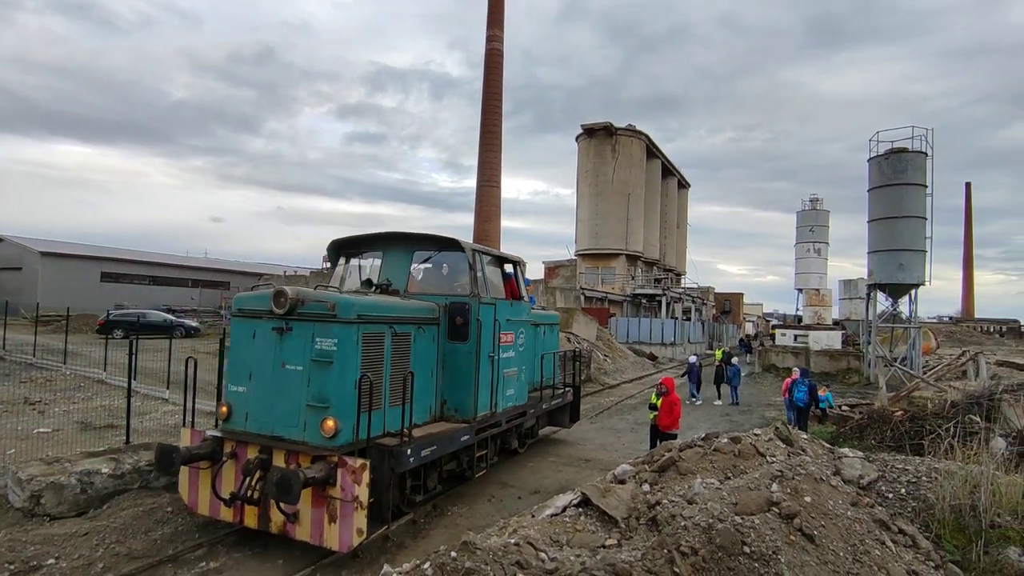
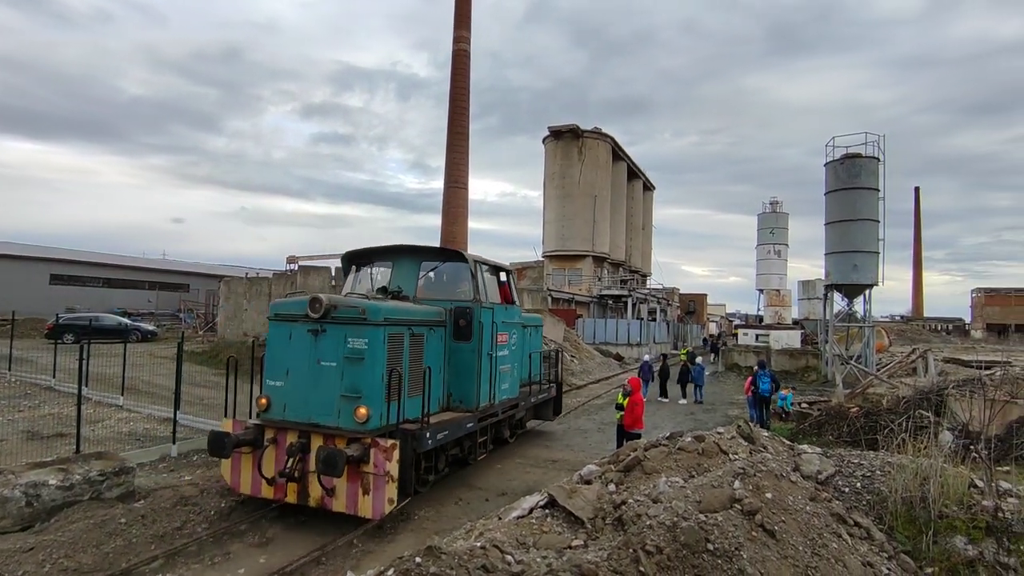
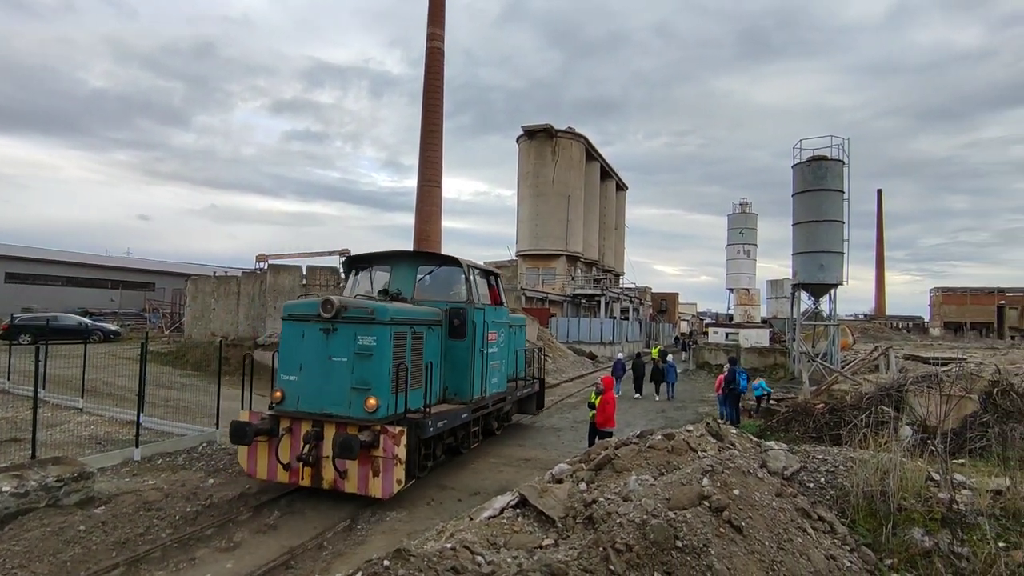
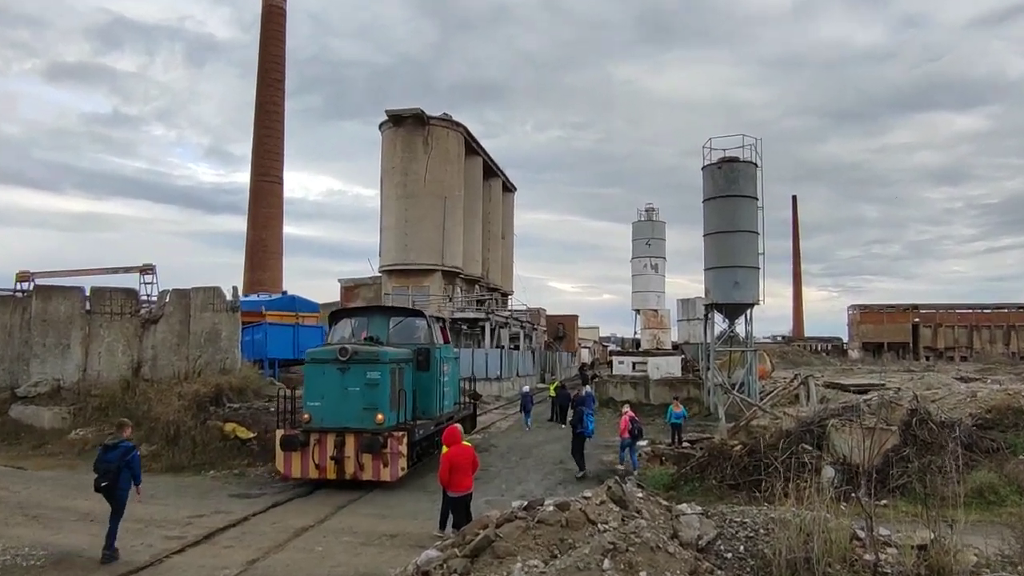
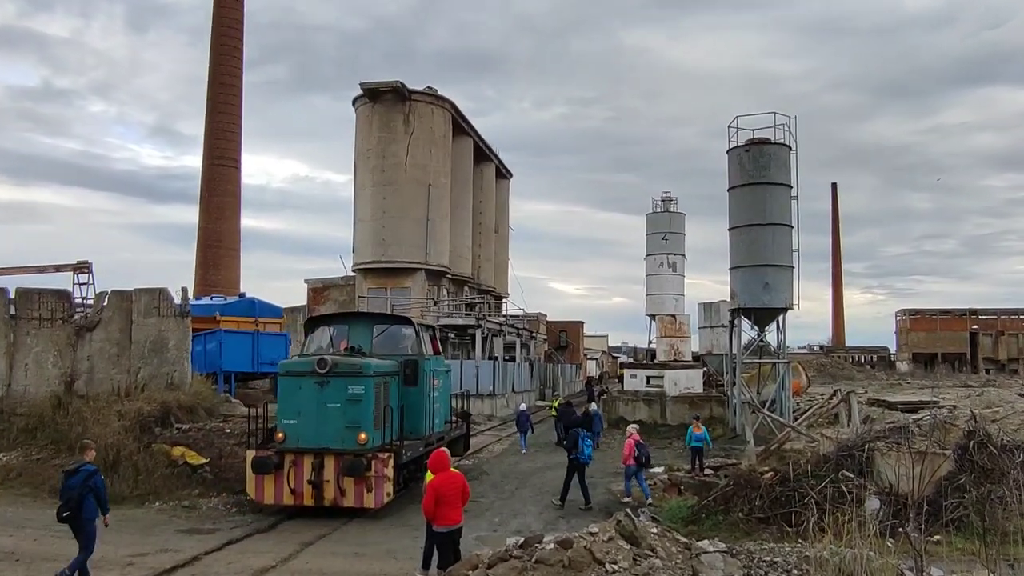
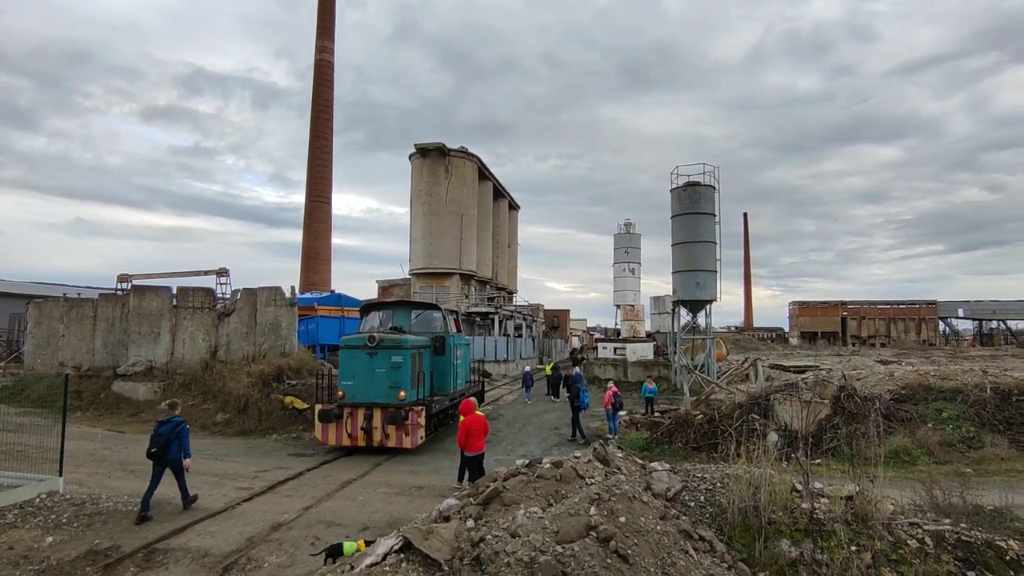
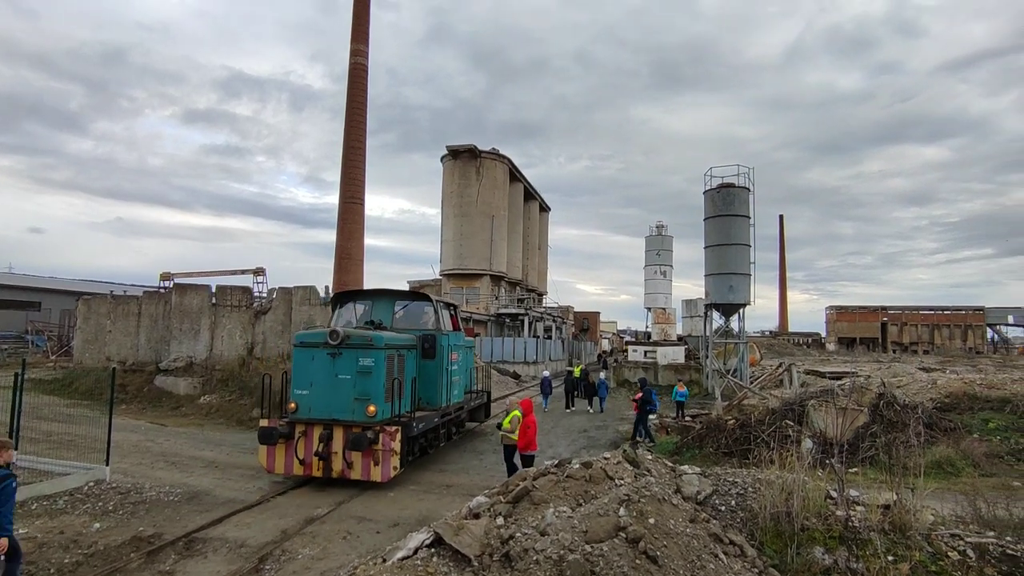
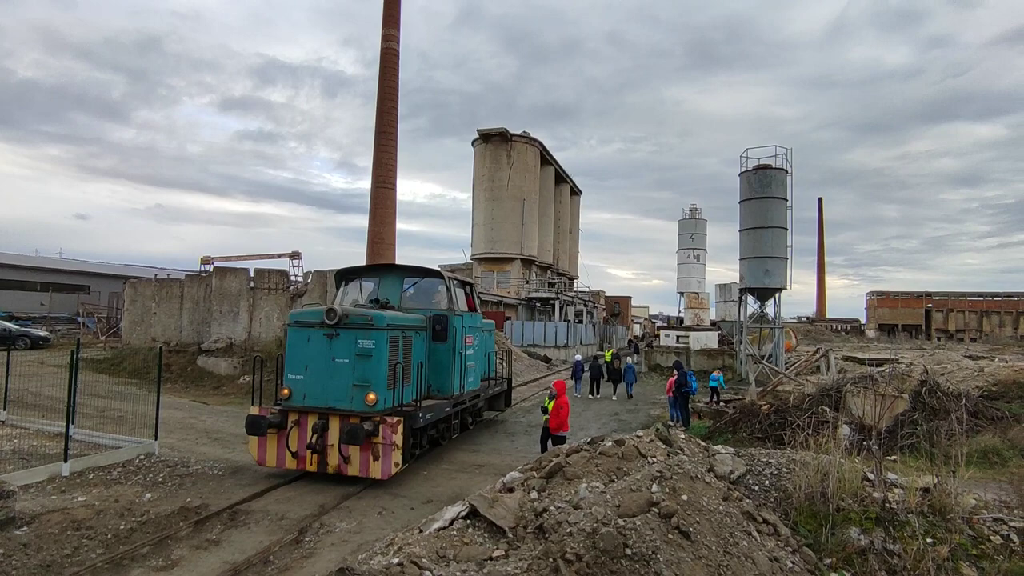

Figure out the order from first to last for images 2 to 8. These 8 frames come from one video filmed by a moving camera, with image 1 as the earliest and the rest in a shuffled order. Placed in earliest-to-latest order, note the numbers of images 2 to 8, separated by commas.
2, 3, 8, 7, 6, 4, 5
